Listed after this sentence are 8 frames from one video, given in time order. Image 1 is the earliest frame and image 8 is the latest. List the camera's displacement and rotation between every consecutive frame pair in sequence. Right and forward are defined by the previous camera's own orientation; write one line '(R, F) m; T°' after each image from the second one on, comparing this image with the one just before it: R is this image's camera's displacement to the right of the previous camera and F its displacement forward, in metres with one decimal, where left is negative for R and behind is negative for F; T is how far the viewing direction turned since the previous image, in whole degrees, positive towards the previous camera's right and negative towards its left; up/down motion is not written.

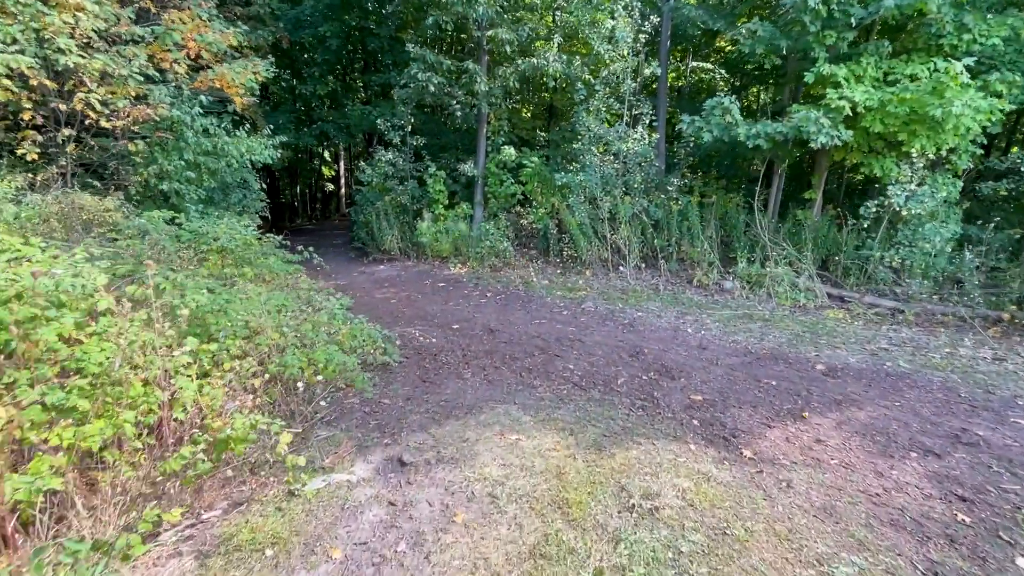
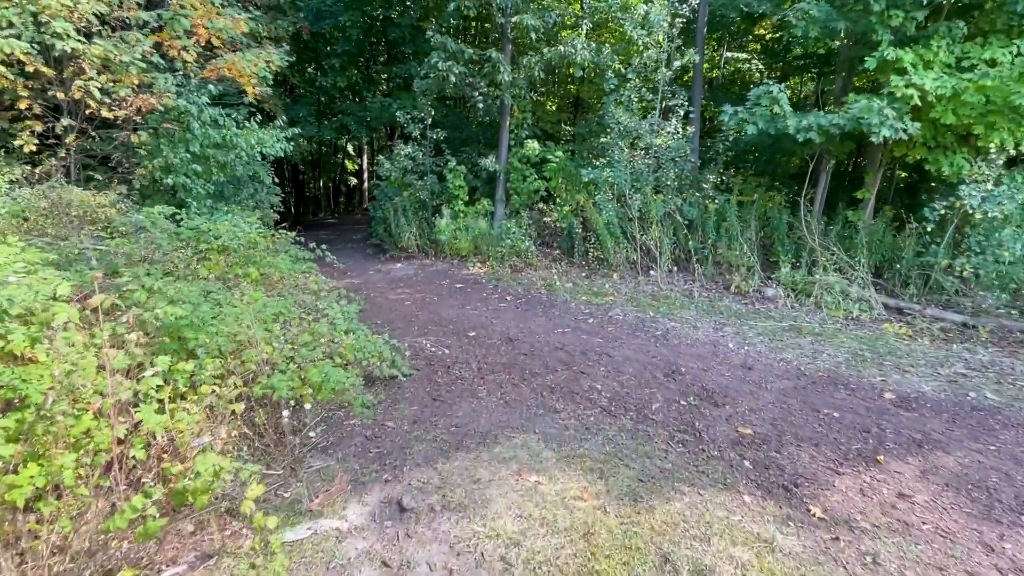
(0.0, +0.5) m; -2°
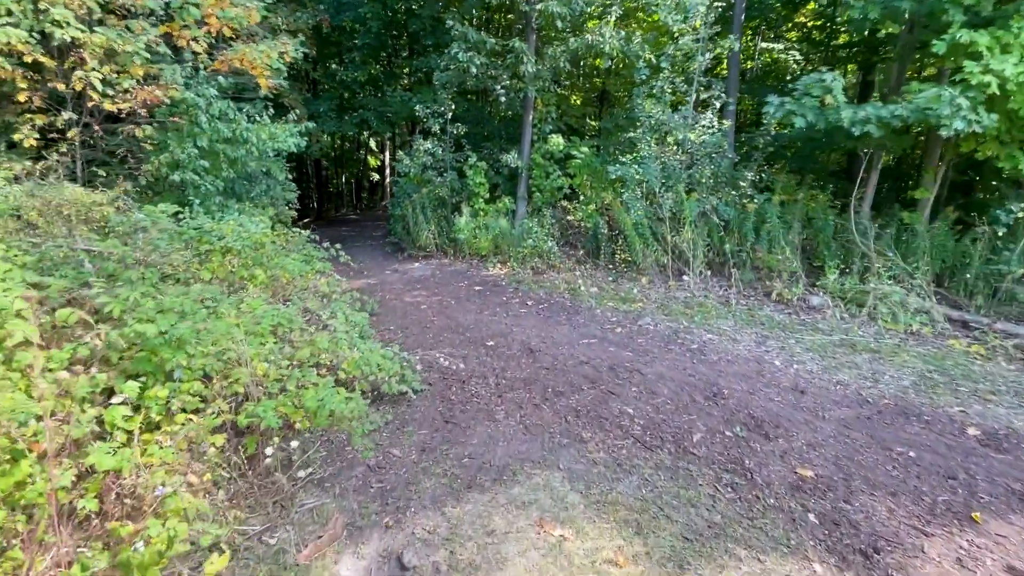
(0.0, +0.4) m; -2°
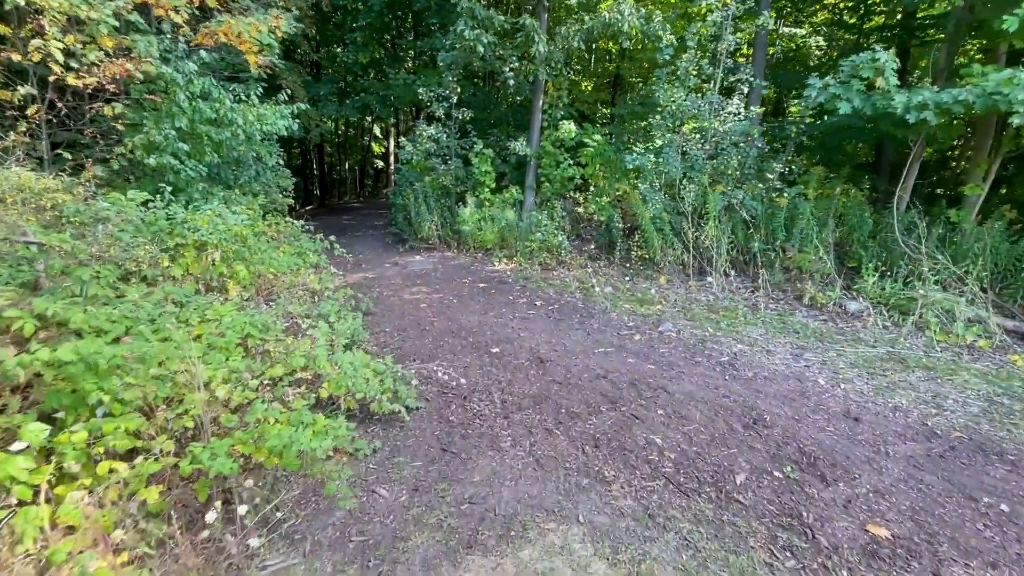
(0.0, +0.5) m; 0°
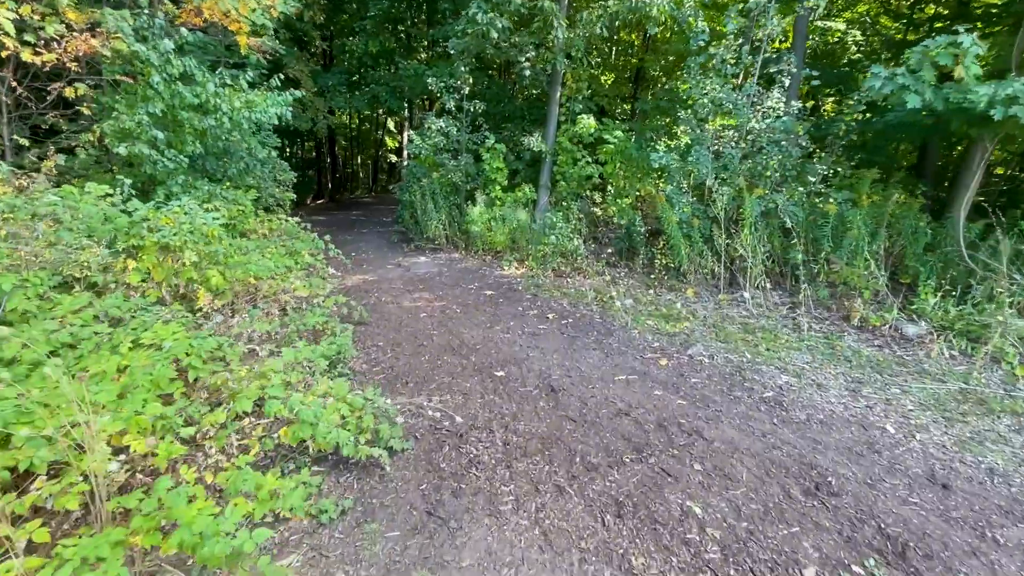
(0.0, +0.6) m; -1°
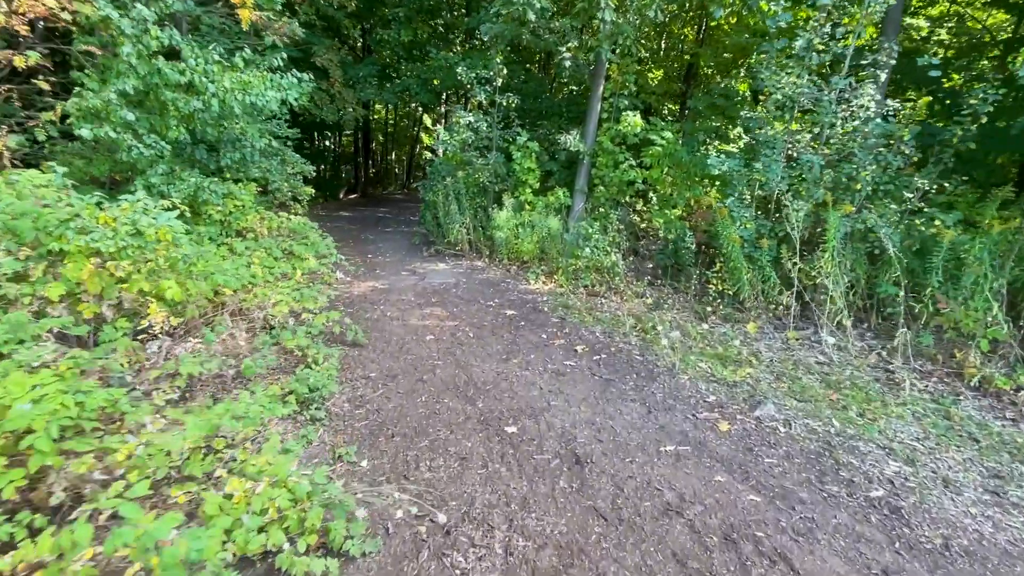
(+0.1, +0.9) m; -4°
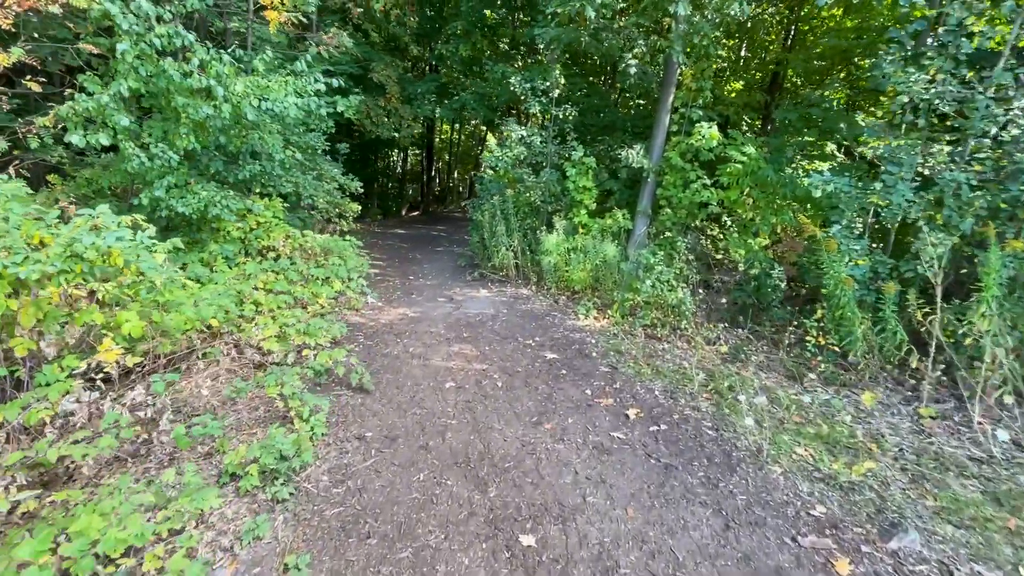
(+0.2, +0.9) m; -7°
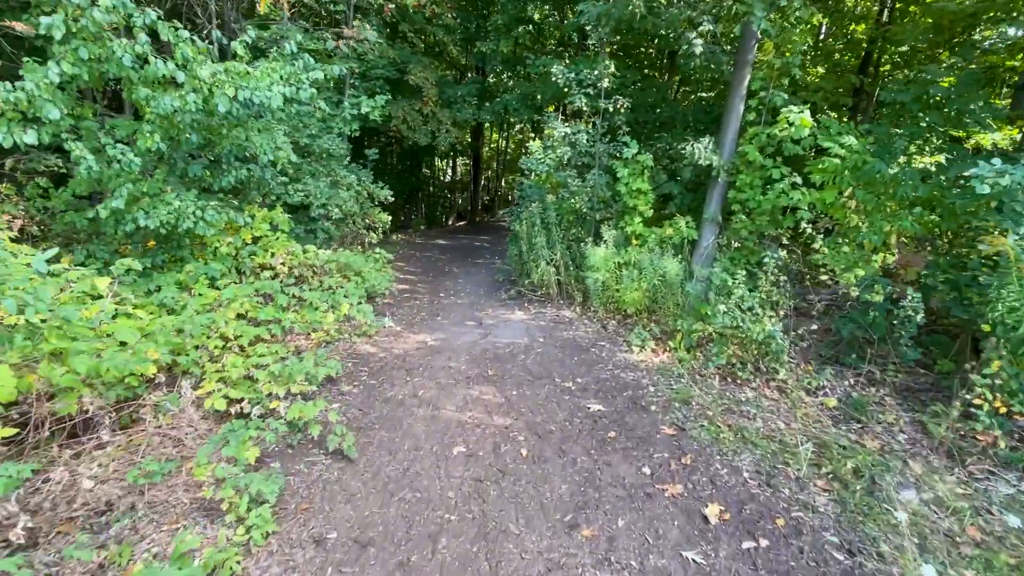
(+0.1, +1.1) m; -6°
